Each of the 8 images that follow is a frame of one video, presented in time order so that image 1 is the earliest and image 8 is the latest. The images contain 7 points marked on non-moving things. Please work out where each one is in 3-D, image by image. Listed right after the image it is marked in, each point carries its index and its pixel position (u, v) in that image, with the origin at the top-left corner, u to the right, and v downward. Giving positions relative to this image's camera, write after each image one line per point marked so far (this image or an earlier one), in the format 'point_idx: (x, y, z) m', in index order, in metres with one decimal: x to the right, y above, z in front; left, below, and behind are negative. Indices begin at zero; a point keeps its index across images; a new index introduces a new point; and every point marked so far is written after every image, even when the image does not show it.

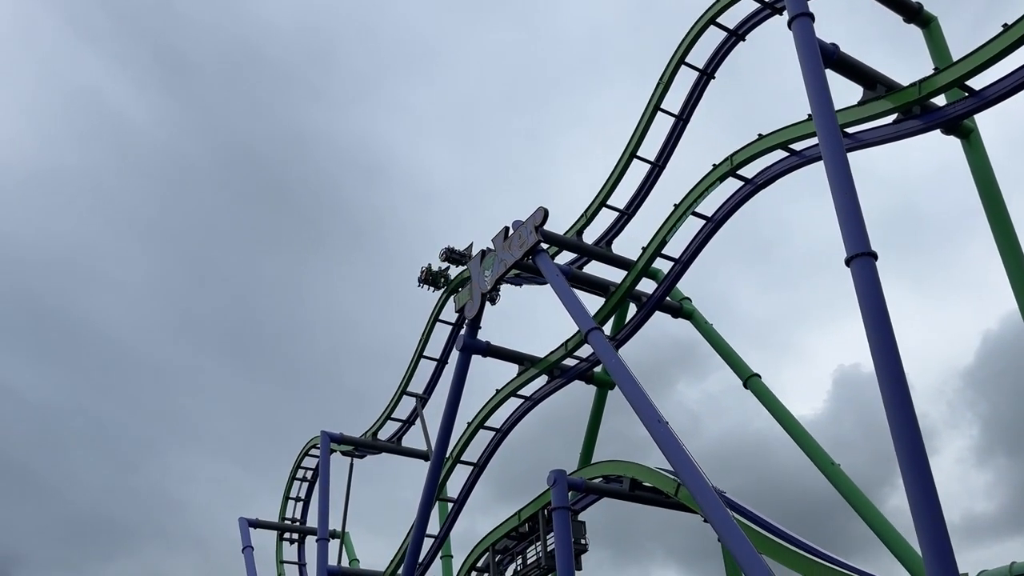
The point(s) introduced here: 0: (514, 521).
0: (+0.1, -4.2, +15.4) m
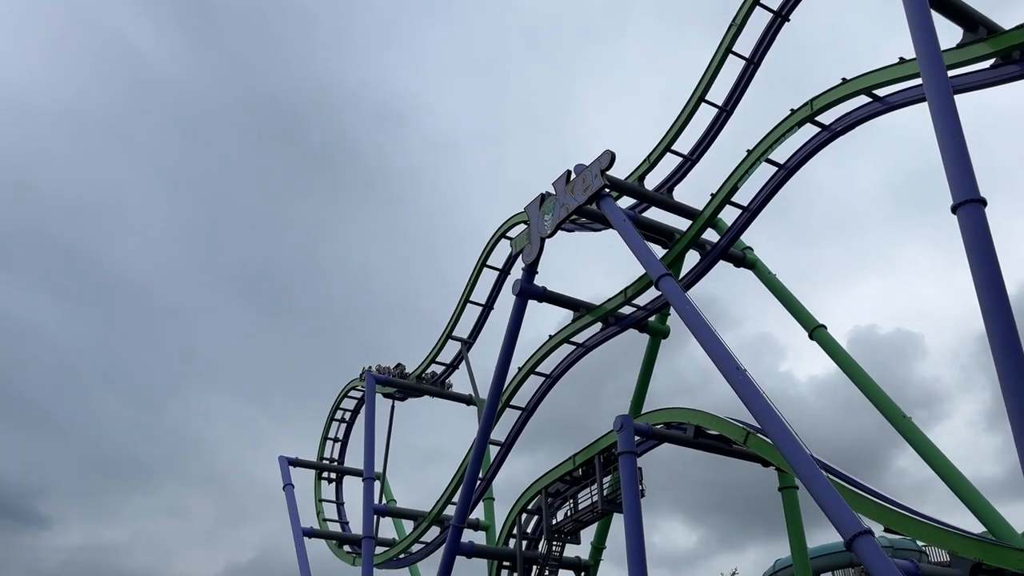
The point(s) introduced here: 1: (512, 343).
0: (+1.0, -3.2, +15.4) m
1: (-0.1, -1.0, +15.6) m
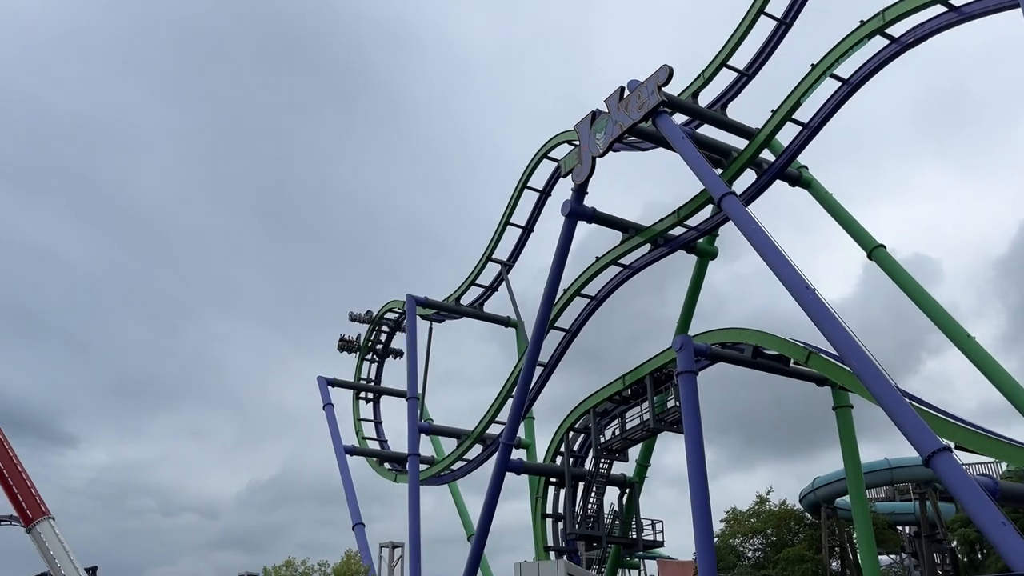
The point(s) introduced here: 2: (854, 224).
0: (+1.9, -1.8, +15.5) m
1: (+0.8, +0.5, +15.5) m
2: (+5.7, +1.0, +14.2) m
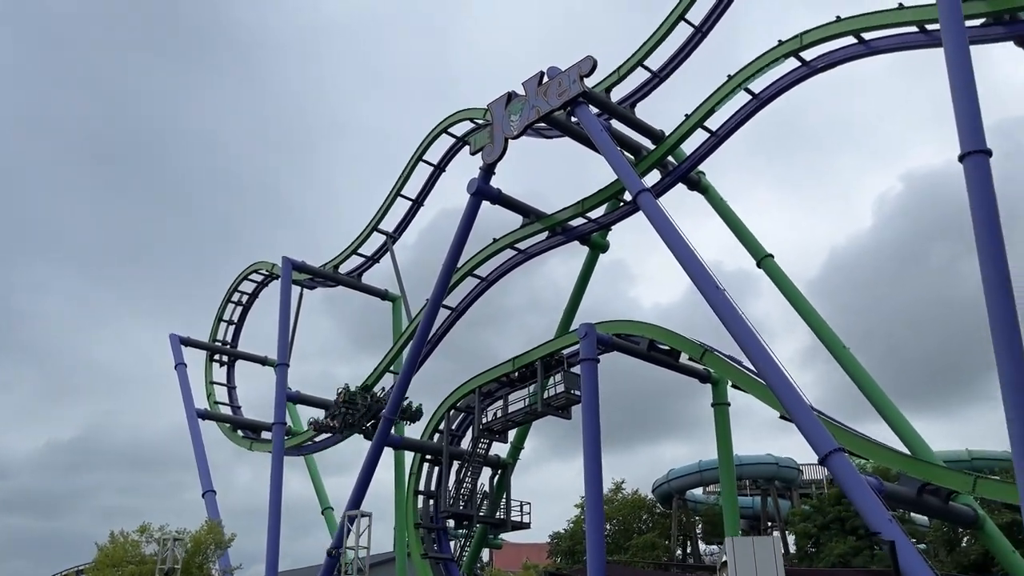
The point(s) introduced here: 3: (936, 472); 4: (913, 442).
0: (-0.1, -1.5, +15.6) m
1: (-1.0, +0.9, +15.3) m
2: (+4.1, +0.9, +15.0) m
3: (+5.1, -2.2, +10.3) m
4: (+6.0, -2.3, +12.7) m
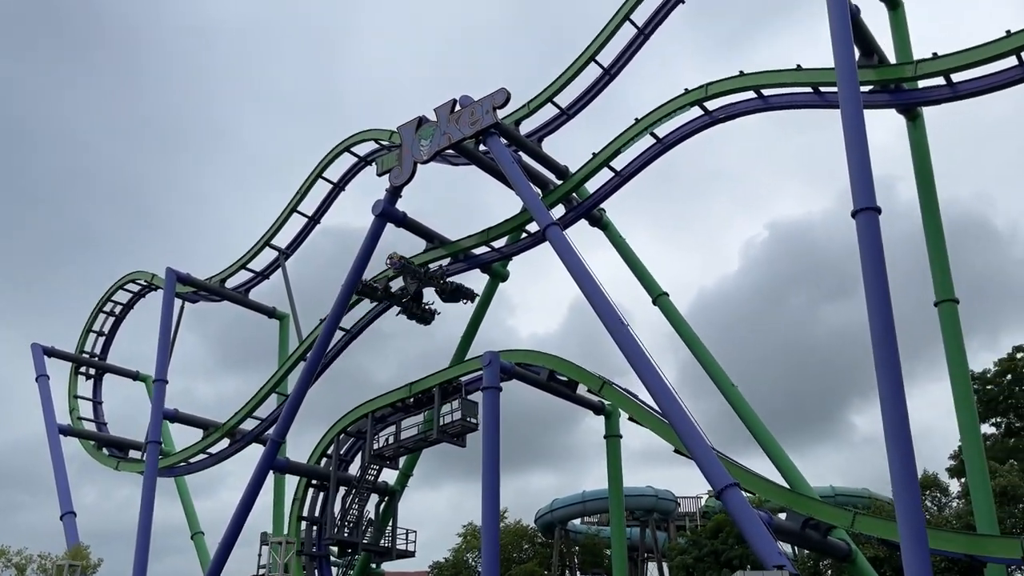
0: (-2.0, -1.9, +15.5) m
1: (-2.7, +0.5, +15.1) m
2: (+2.4, +0.3, +15.5) m
3: (+3.9, -2.8, +10.9) m
4: (+4.4, -2.9, +13.4) m
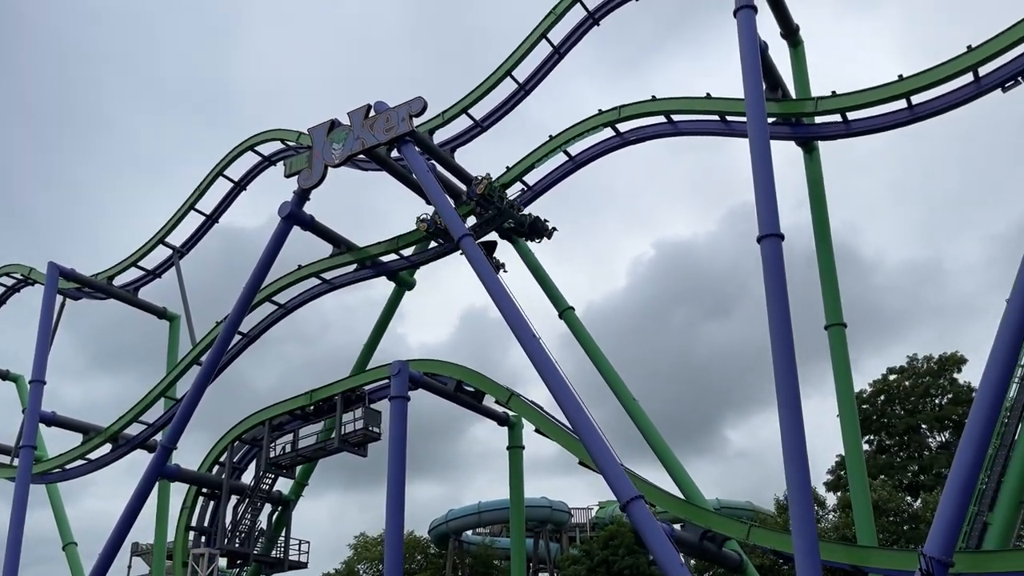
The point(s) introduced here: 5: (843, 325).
0: (-3.7, -2.0, +15.1) m
1: (-4.3, +0.4, +14.7) m
2: (+0.7, 0.0, +15.8) m
3: (+2.6, -3.1, +11.3) m
4: (+2.8, -3.3, +13.8) m
5: (+4.8, -0.5, +12.3) m
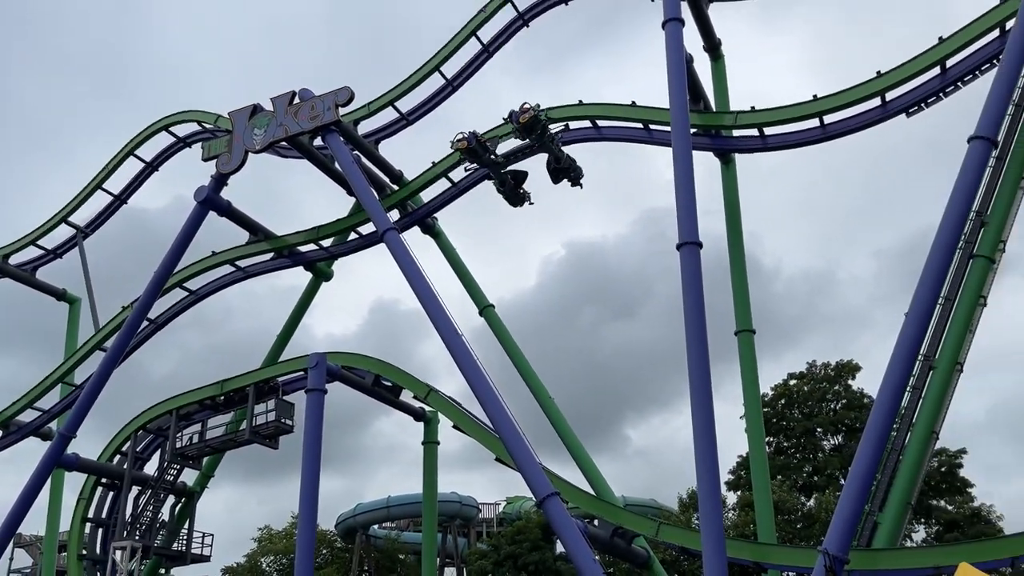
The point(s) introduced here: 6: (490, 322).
0: (-5.1, -1.8, +14.7) m
1: (-5.6, +0.7, +14.3) m
2: (-0.8, +0.1, +15.8) m
3: (+1.5, -3.1, +11.6) m
4: (+1.4, -3.3, +14.2) m
5: (+3.6, -0.7, +12.8) m
6: (-0.4, -0.6, +15.2) m
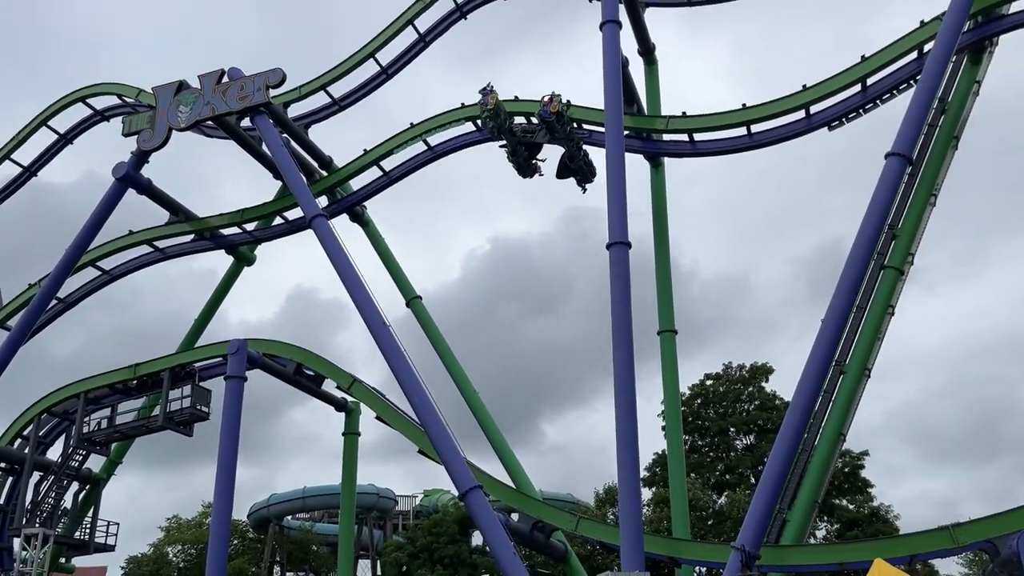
0: (-6.4, -1.4, +14.2) m
1: (-6.7, +1.0, +13.8) m
2: (-2.1, +0.3, +15.7) m
3: (+0.4, -3.0, +11.8) m
4: (+0.1, -3.2, +14.3) m
5: (+2.5, -0.7, +13.1) m
6: (-1.7, -0.5, +15.1) m
